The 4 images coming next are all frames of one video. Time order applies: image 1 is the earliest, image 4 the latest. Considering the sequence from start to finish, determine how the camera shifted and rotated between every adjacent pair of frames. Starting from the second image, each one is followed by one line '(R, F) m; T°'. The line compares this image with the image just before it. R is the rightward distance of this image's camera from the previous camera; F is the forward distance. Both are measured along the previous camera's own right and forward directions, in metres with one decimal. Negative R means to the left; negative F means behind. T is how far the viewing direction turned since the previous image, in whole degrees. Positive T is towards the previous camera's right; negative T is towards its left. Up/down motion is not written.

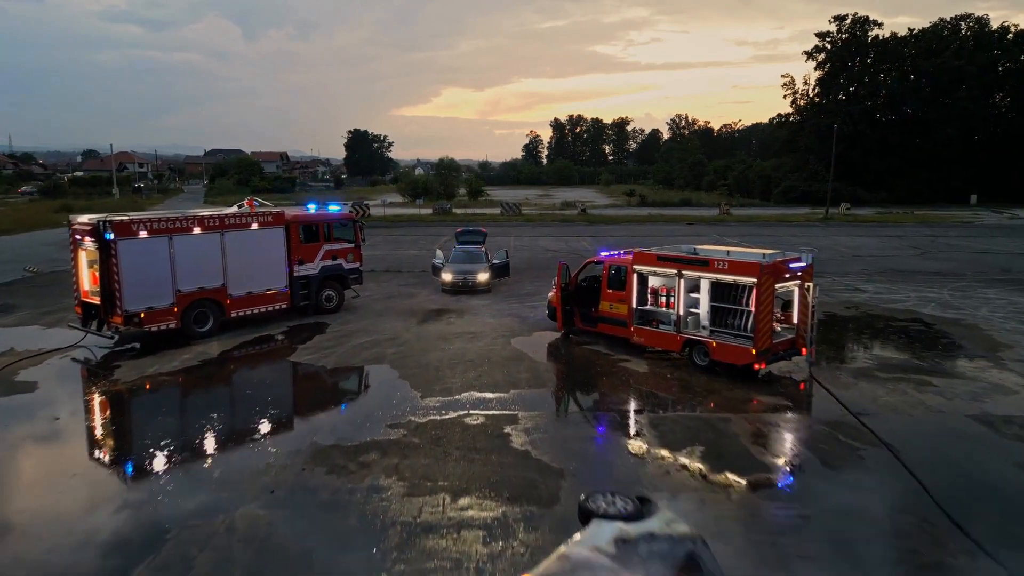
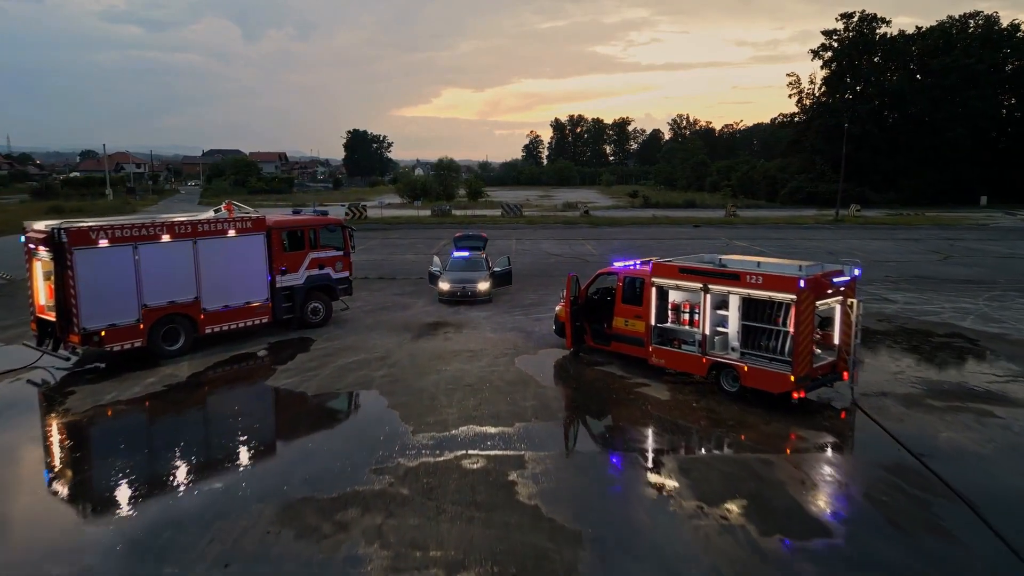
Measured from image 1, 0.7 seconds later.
(-0.1, +1.3) m; 0°
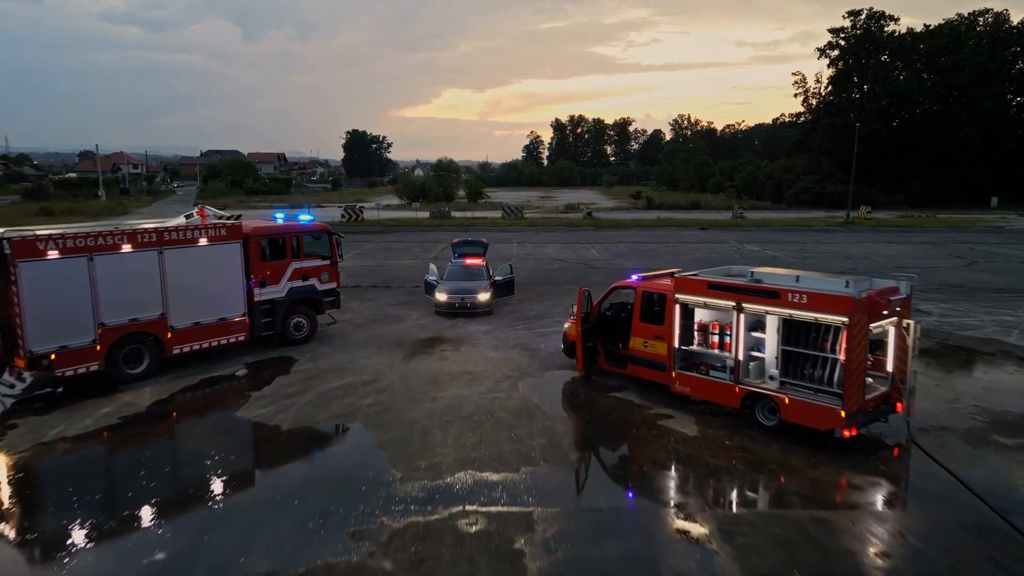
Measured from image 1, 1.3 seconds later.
(-0.1, +1.3) m; 0°
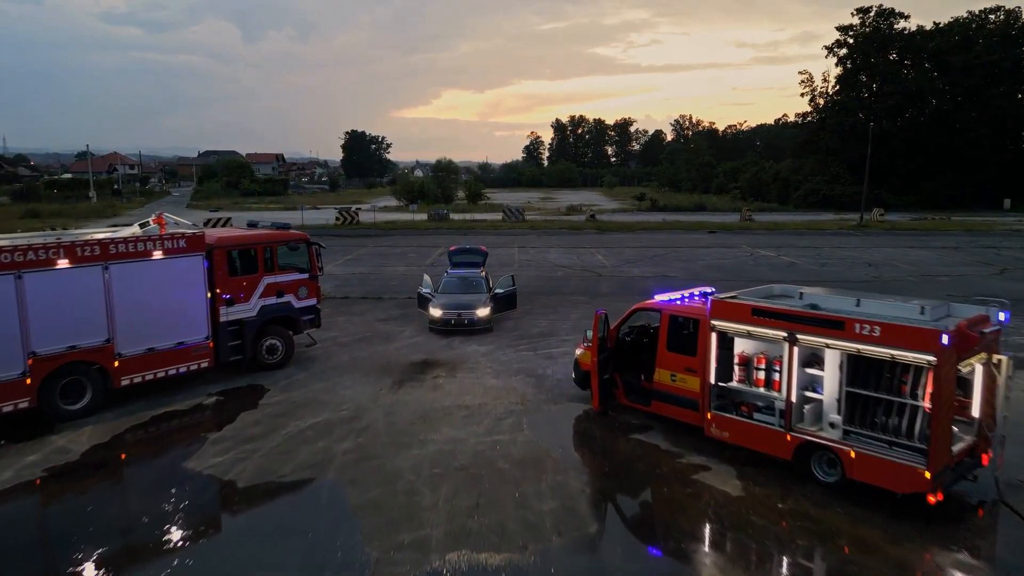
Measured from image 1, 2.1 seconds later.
(0.0, +1.6) m; 0°
